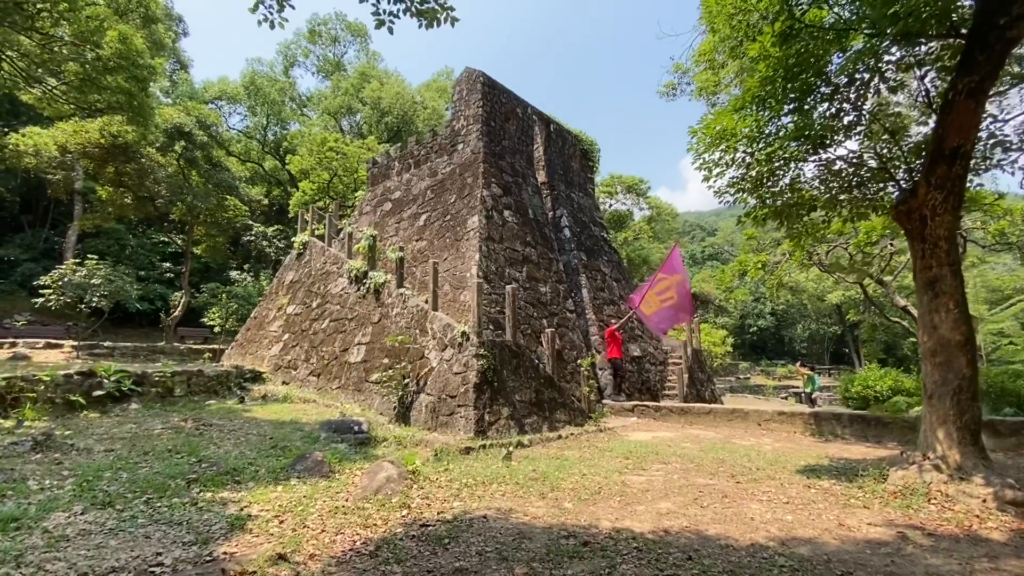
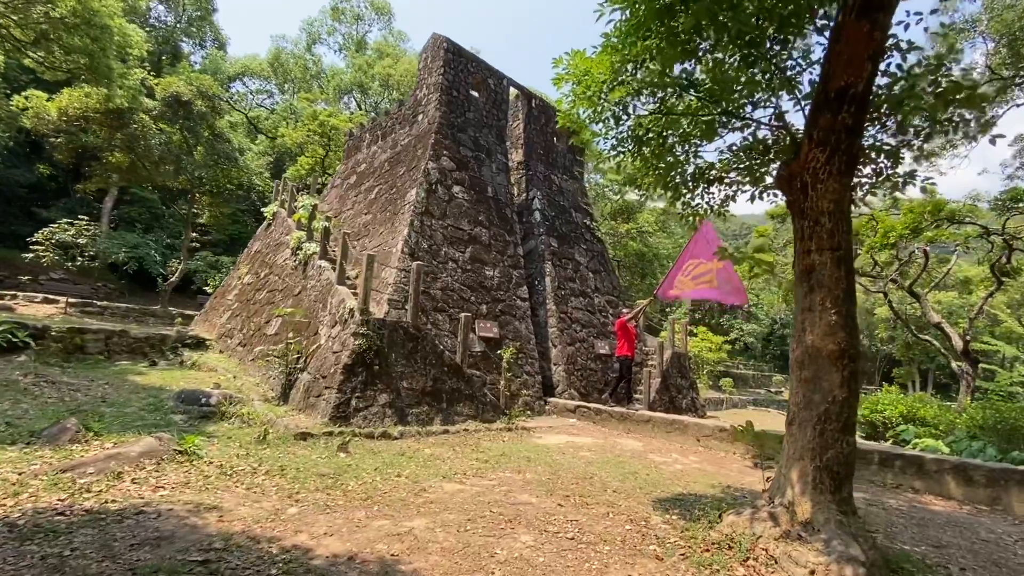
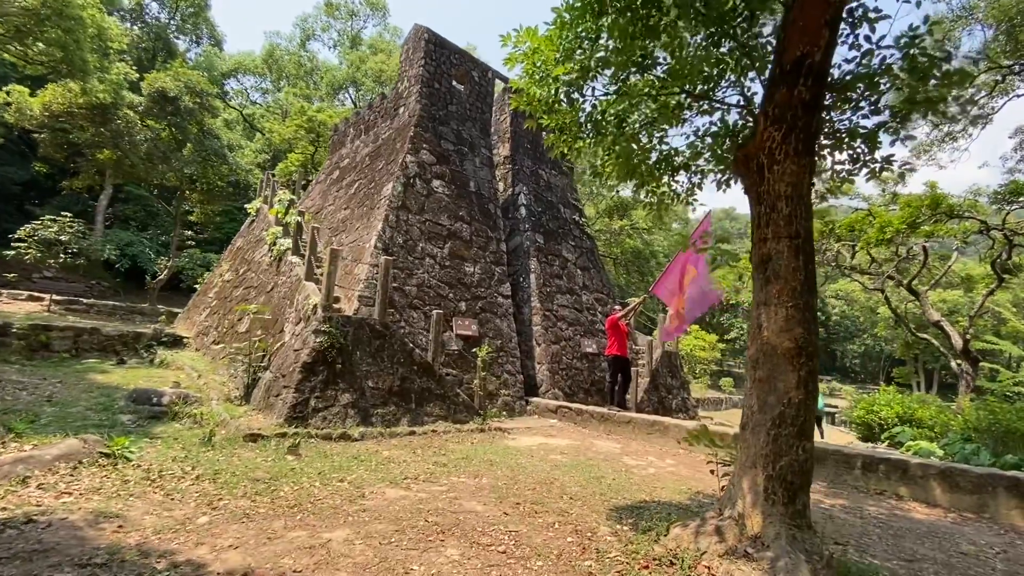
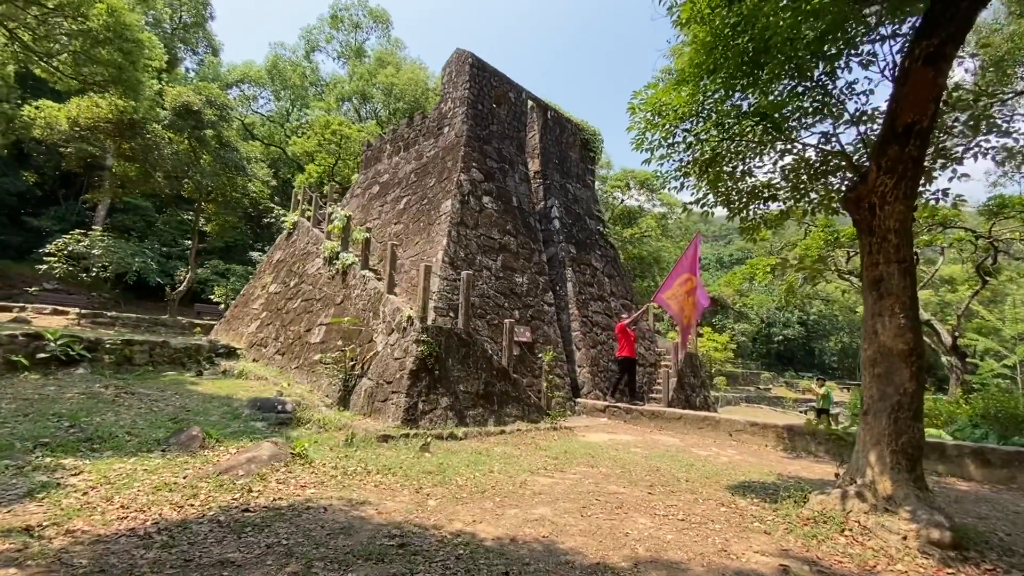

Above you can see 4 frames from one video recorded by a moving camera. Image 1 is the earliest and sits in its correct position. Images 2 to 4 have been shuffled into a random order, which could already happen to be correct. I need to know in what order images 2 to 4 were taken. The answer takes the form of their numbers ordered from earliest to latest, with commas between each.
4, 2, 3
